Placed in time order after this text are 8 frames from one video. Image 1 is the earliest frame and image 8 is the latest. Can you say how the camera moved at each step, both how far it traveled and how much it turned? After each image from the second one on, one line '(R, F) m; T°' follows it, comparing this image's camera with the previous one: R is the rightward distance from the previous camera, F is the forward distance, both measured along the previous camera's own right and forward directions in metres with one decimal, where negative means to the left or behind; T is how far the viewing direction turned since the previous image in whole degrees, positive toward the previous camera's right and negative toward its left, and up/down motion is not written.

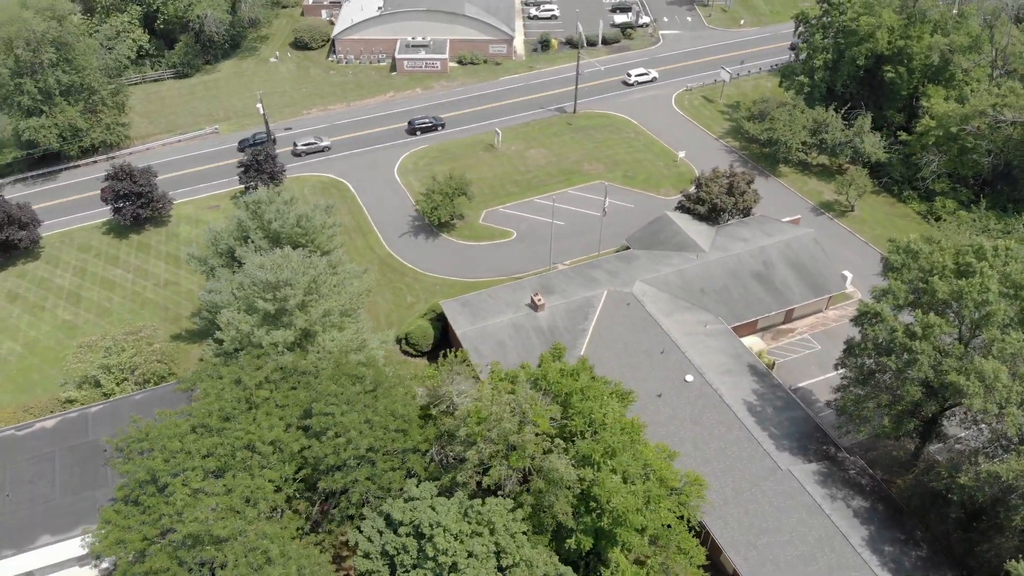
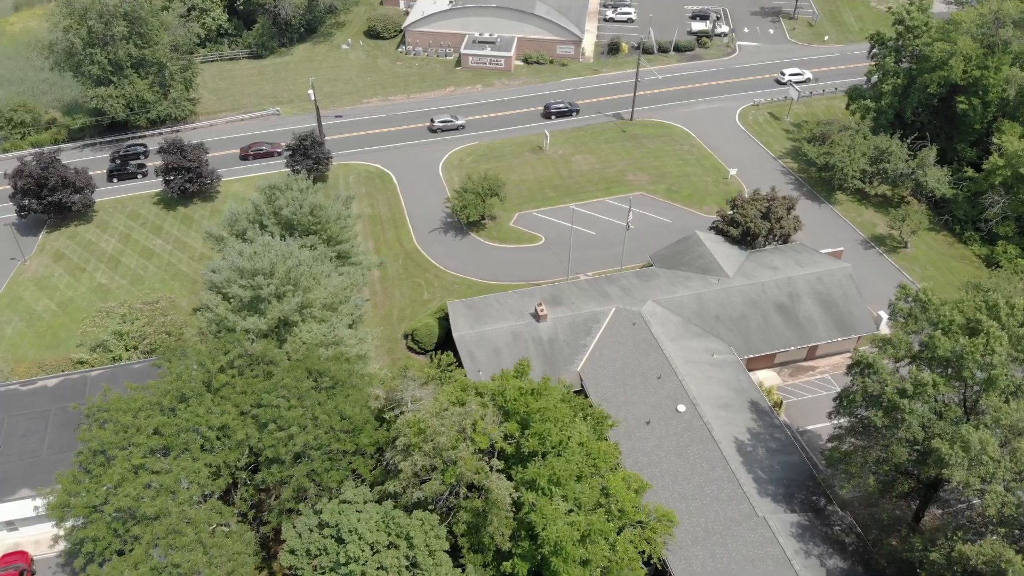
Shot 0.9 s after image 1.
(+3.4, +0.9) m; -5°
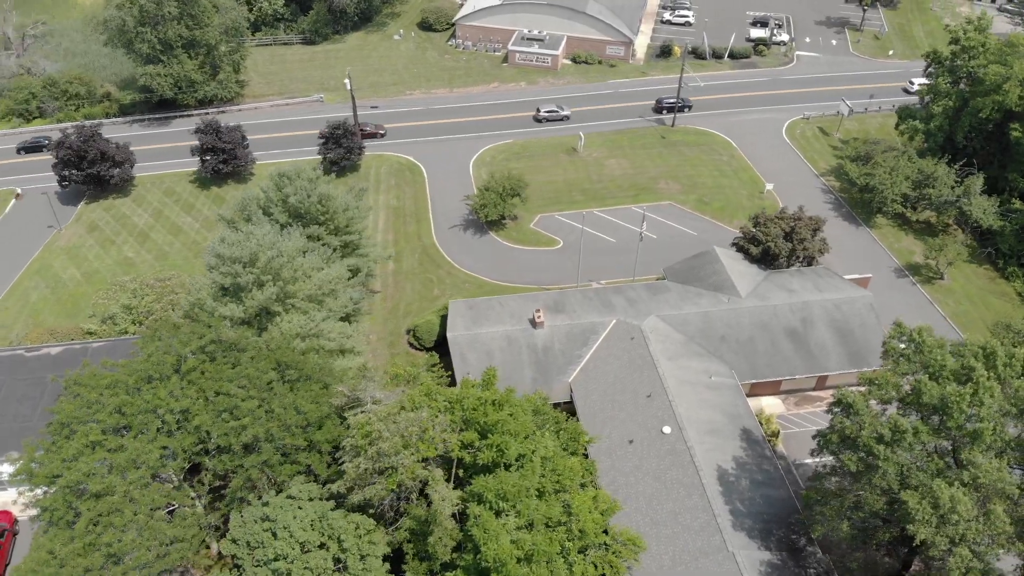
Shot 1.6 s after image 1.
(+2.7, +0.6) m; -4°
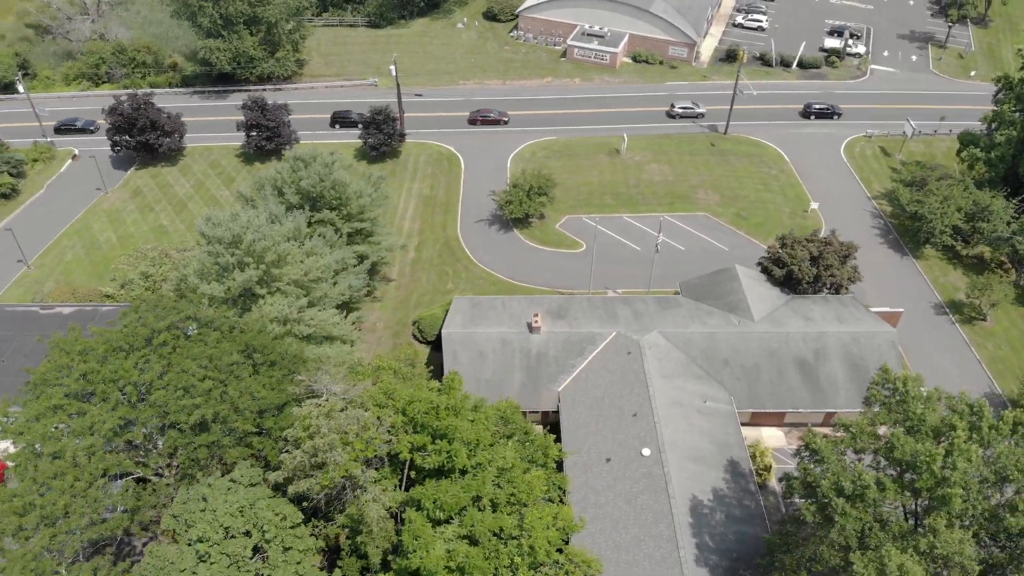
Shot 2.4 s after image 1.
(+3.1, +0.7) m; -5°
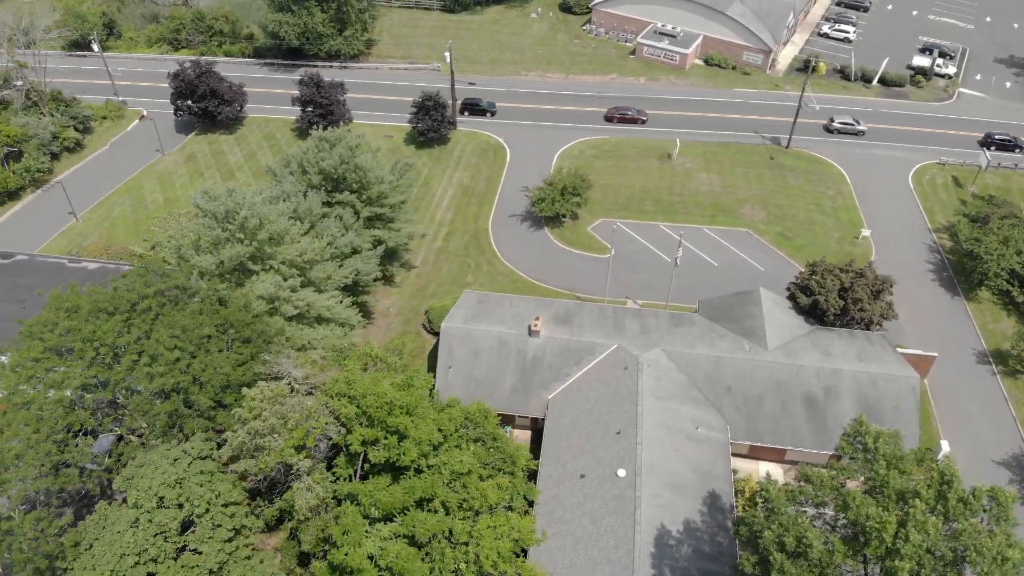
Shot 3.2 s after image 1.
(+3.3, +0.6) m; -5°
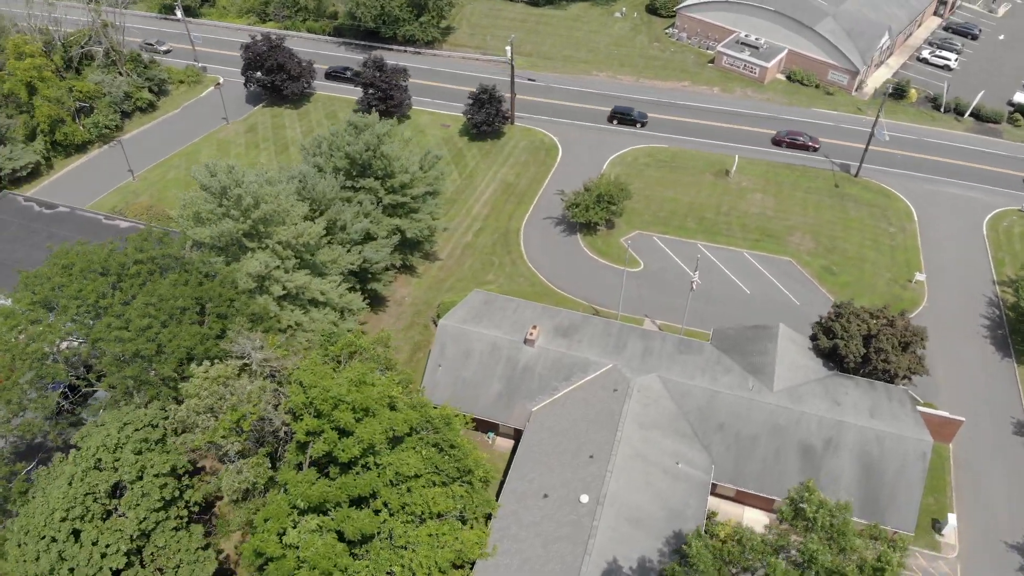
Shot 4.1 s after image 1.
(+3.8, +0.6) m; -6°
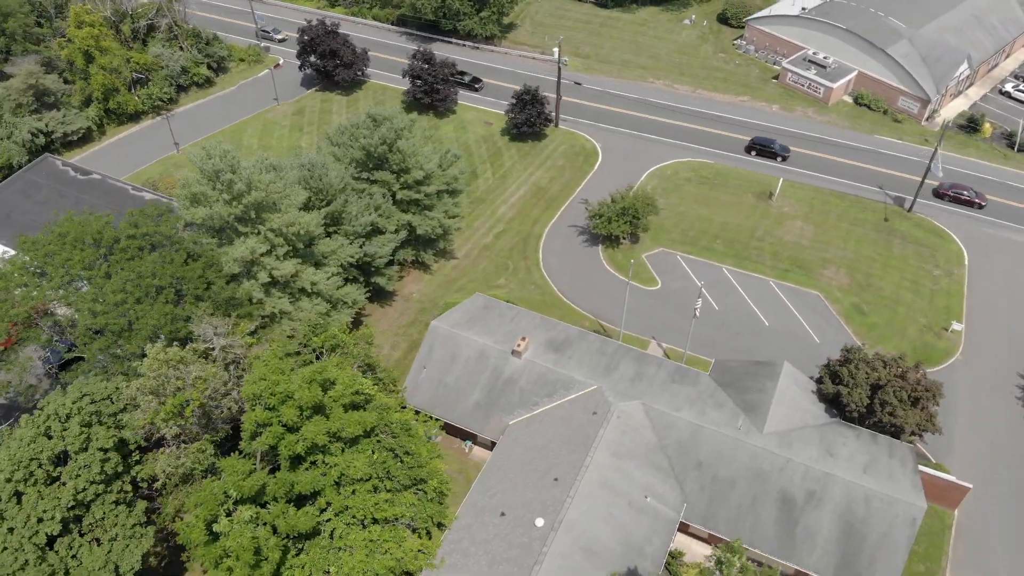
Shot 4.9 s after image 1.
(+3.4, +0.6) m; -5°
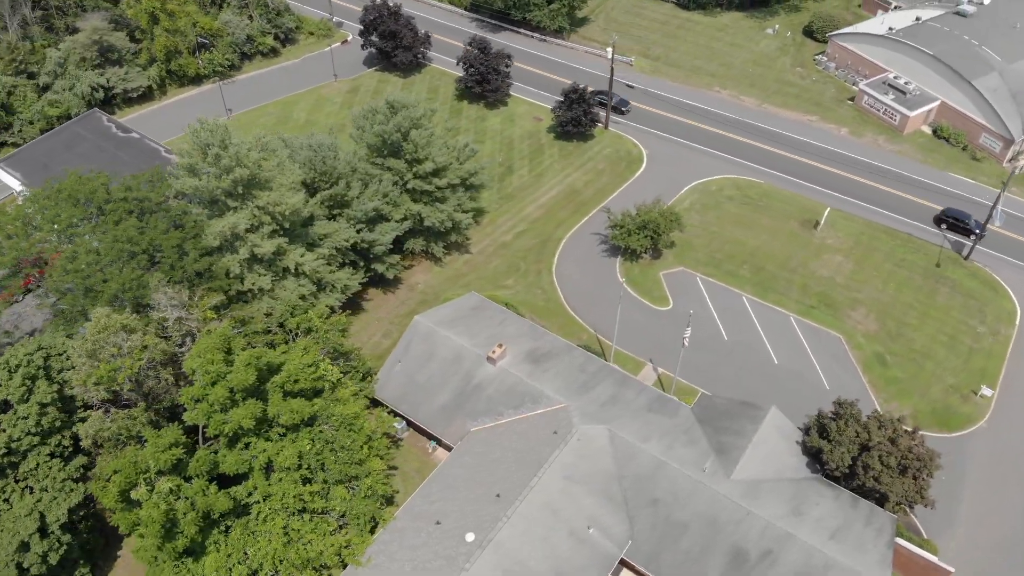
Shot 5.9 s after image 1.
(+4.3, +0.7) m; -6°
